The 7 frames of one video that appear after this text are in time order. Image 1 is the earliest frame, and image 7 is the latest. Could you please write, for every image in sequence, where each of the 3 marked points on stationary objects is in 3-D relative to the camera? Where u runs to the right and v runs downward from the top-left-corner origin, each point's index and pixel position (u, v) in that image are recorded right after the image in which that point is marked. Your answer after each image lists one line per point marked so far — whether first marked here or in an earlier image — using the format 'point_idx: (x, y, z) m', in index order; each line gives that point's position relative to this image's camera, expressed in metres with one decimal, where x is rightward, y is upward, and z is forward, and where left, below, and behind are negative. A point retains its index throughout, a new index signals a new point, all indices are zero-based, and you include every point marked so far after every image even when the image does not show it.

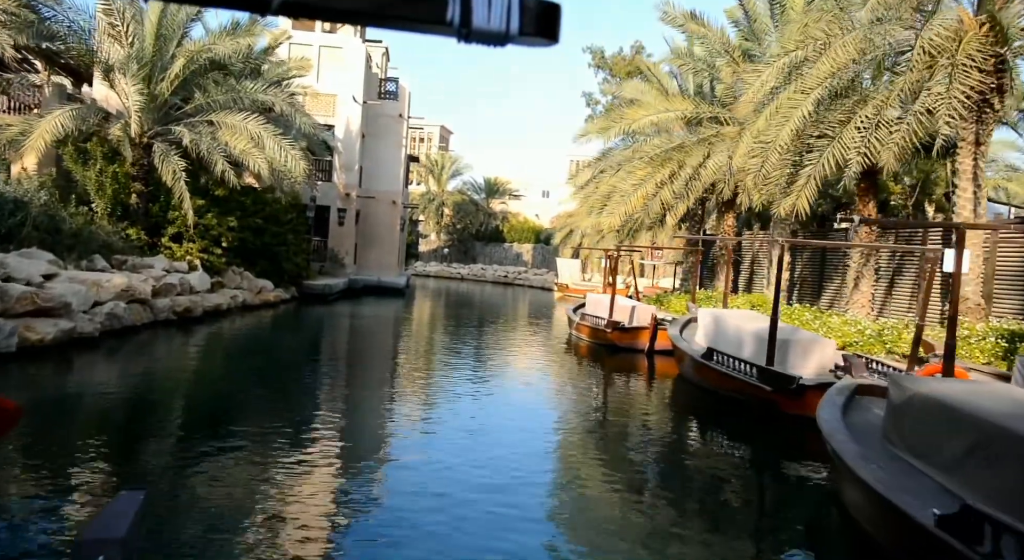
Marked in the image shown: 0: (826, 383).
0: (+3.9, -1.3, +8.4) m
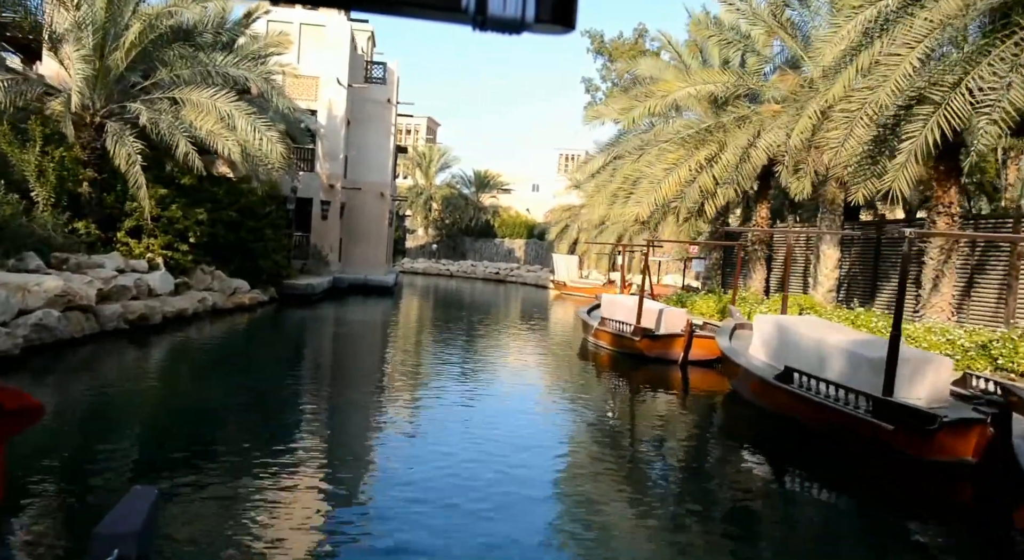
0: (+4.2, -1.3, +6.4) m
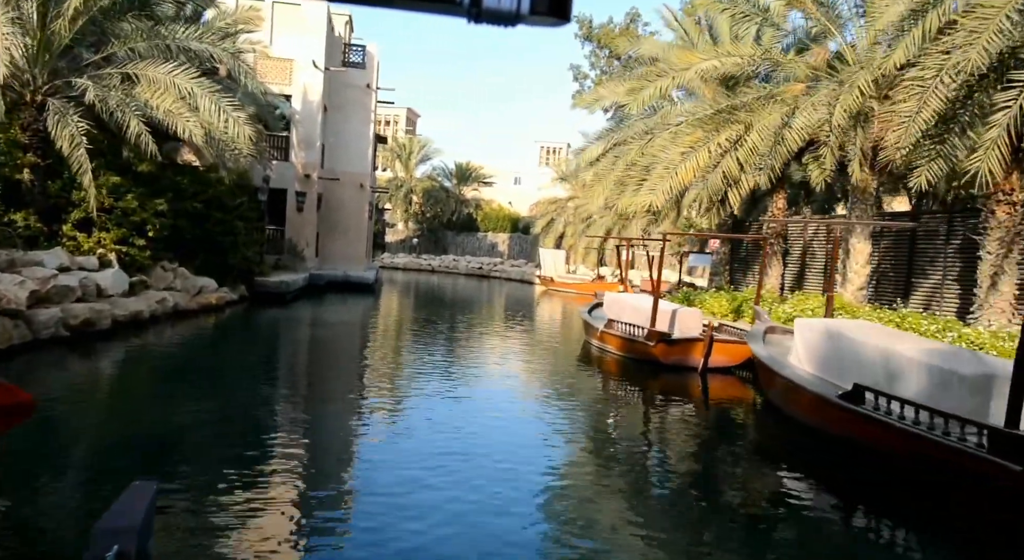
0: (+4.4, -1.3, +5.1) m
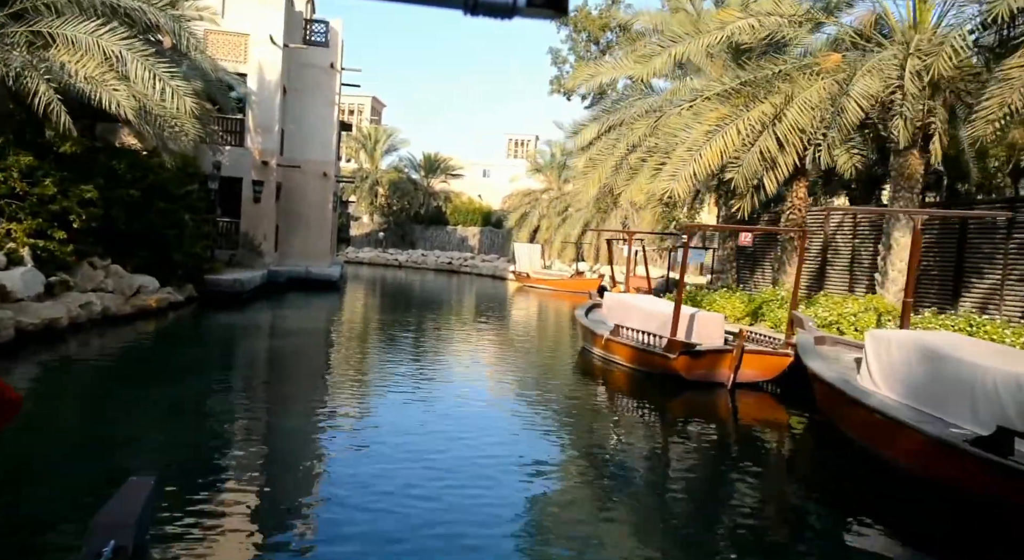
0: (+4.7, -1.4, +3.5) m
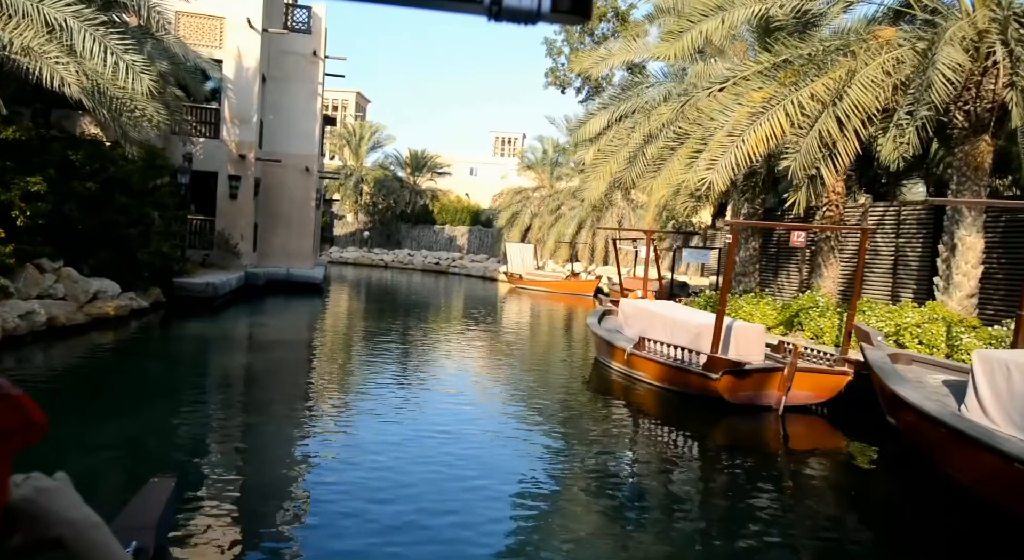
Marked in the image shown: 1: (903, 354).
0: (+5.0, -1.5, +2.1) m
1: (+4.3, -0.8, +7.6) m
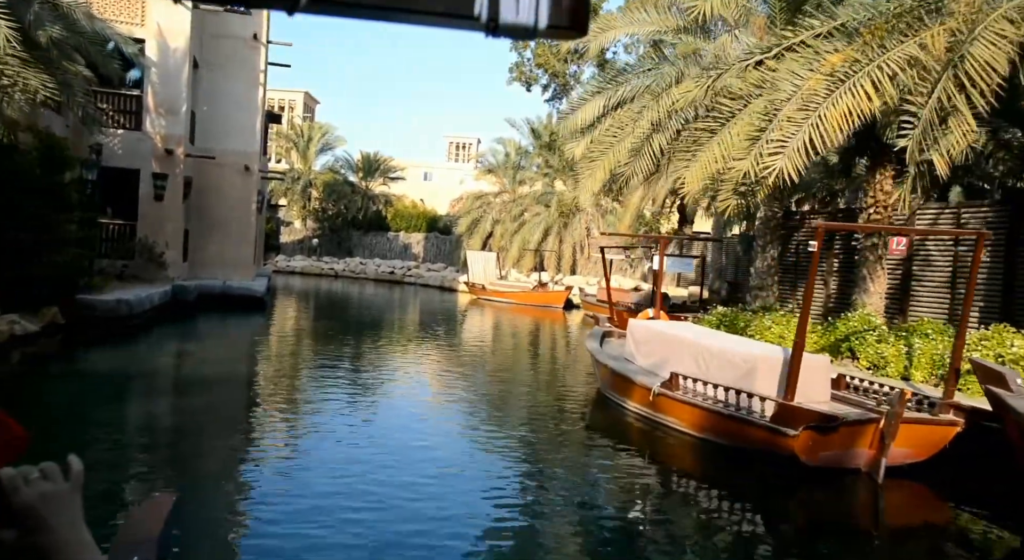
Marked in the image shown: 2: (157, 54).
0: (+5.5, -1.6, +0.2) m
1: (+4.4, -1.0, +5.6) m
2: (-9.7, +6.2, +18.7) m
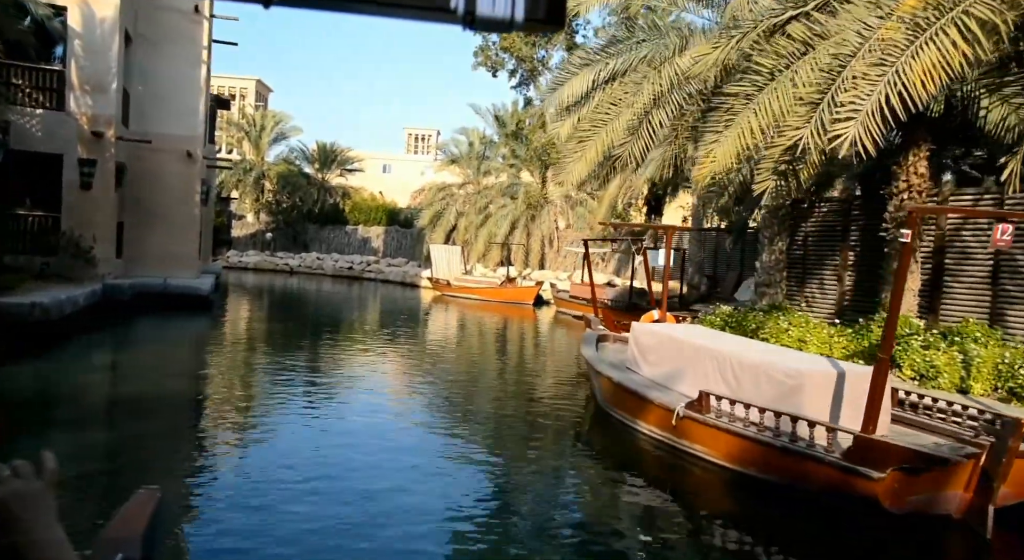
0: (+5.9, -1.6, -1.0) m
1: (+4.5, -1.0, +4.4) m
2: (-10.5, +6.2, +16.5) m
